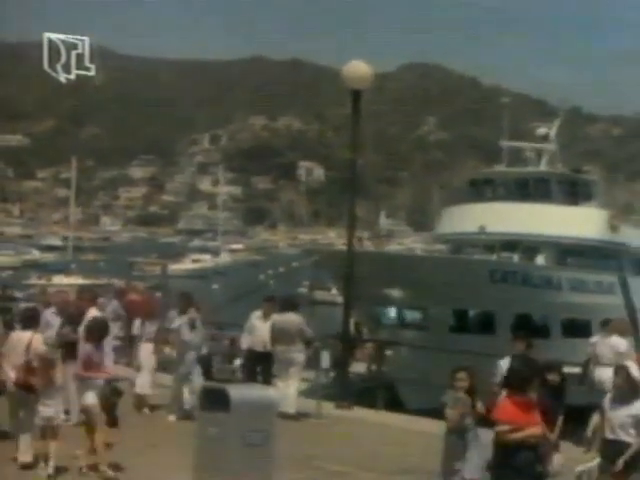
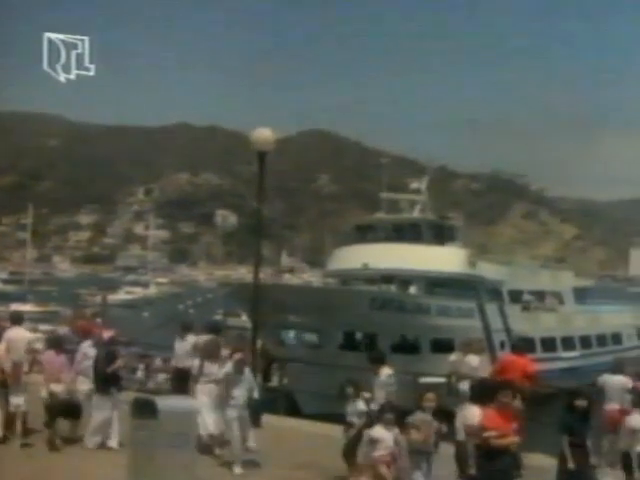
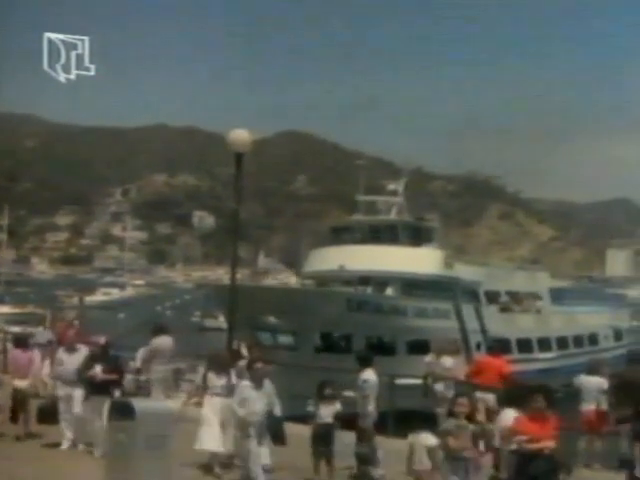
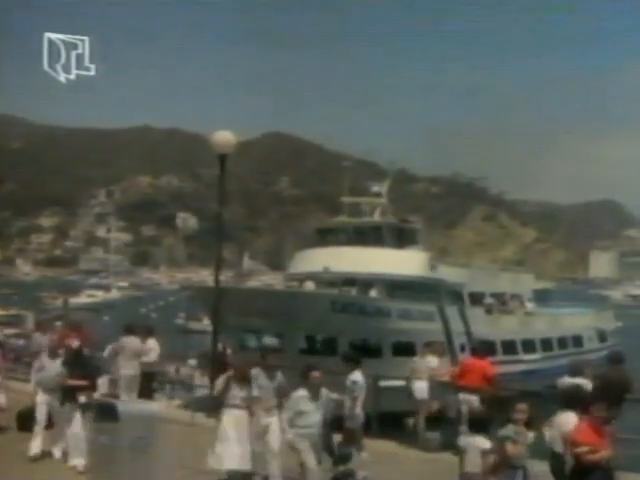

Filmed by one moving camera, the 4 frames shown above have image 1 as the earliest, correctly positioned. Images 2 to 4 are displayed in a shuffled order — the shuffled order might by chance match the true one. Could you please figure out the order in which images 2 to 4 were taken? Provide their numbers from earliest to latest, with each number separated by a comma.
2, 3, 4
